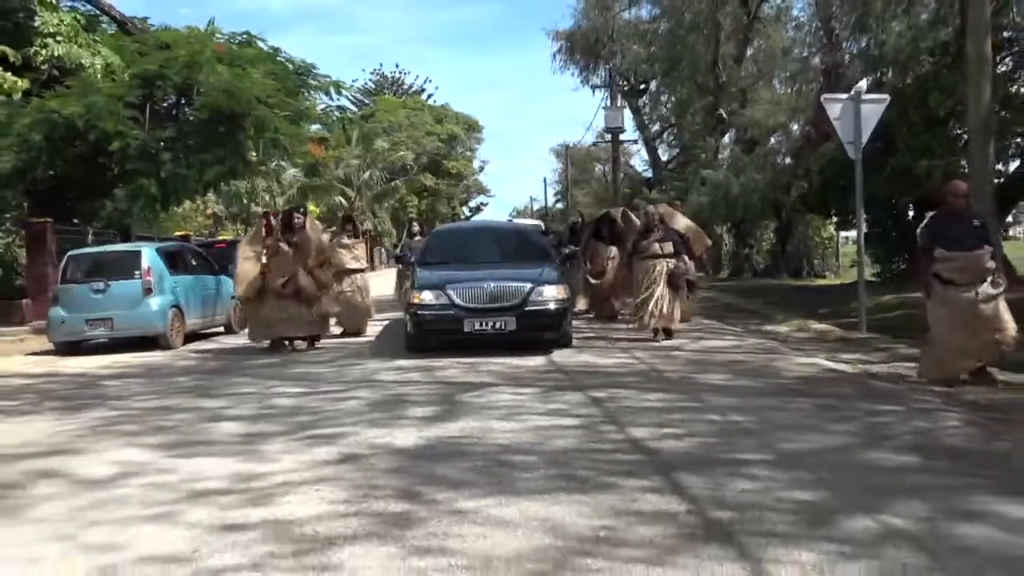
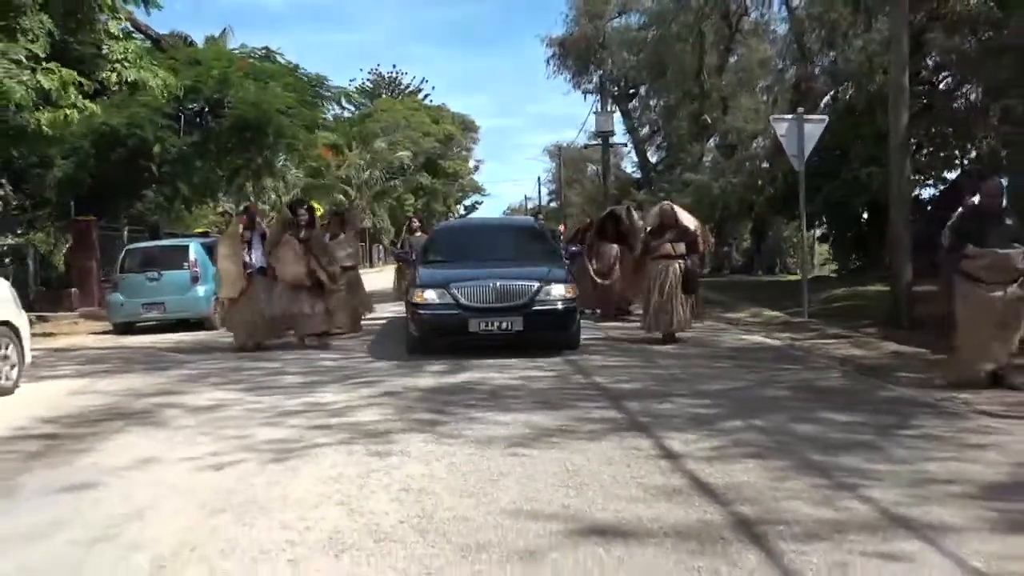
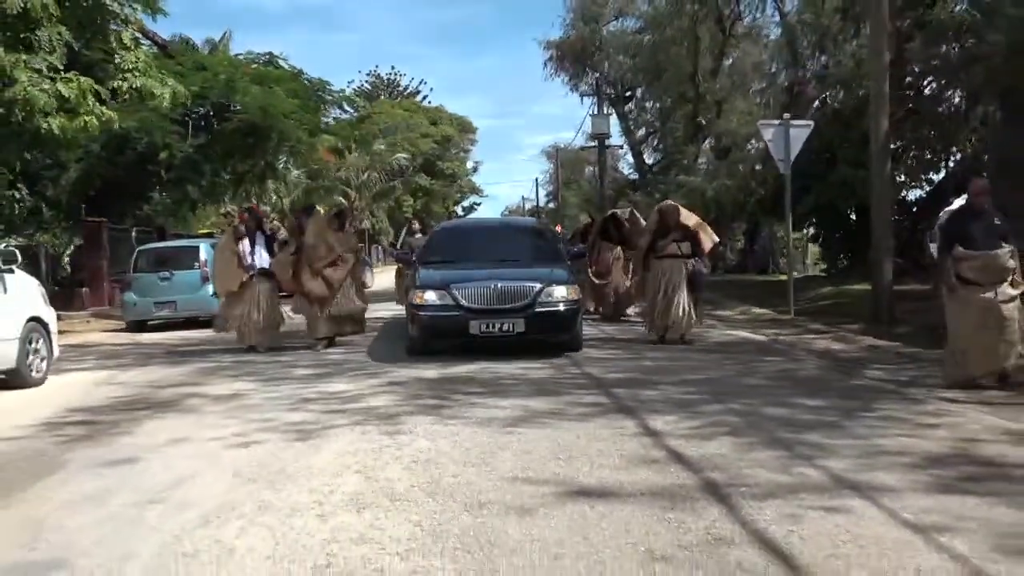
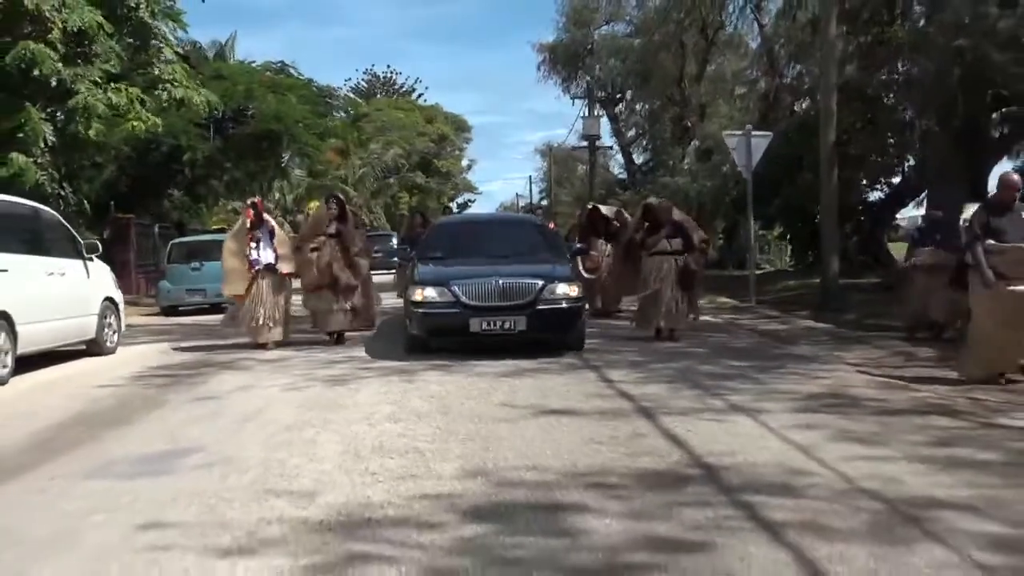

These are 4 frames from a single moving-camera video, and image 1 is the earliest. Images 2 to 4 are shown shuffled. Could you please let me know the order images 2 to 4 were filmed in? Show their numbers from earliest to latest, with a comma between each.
2, 3, 4
